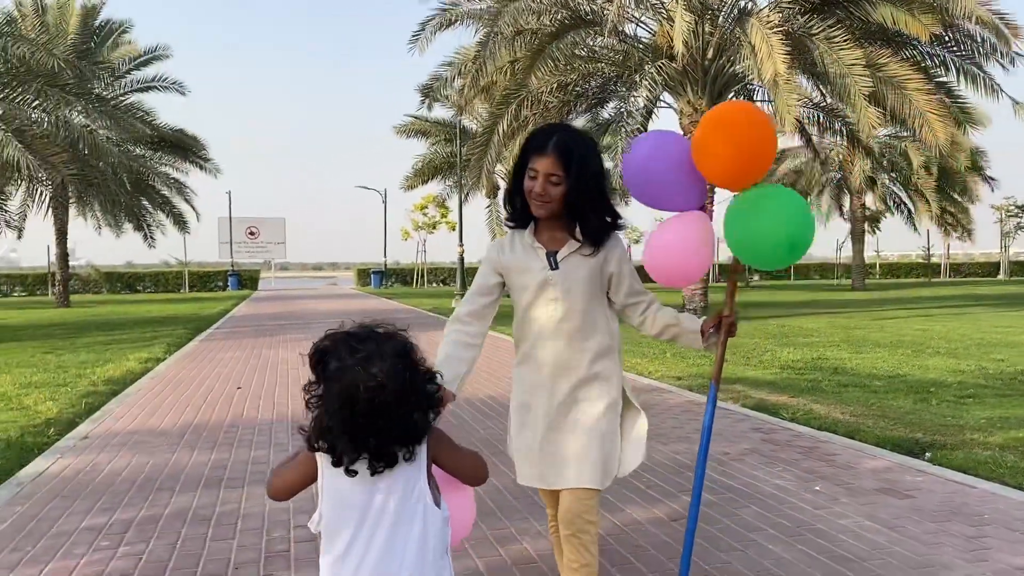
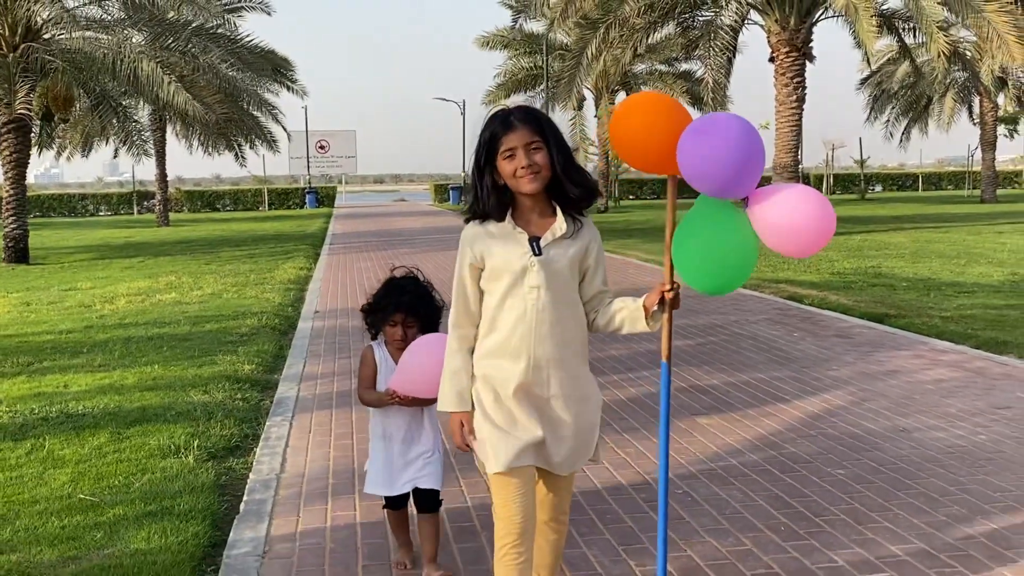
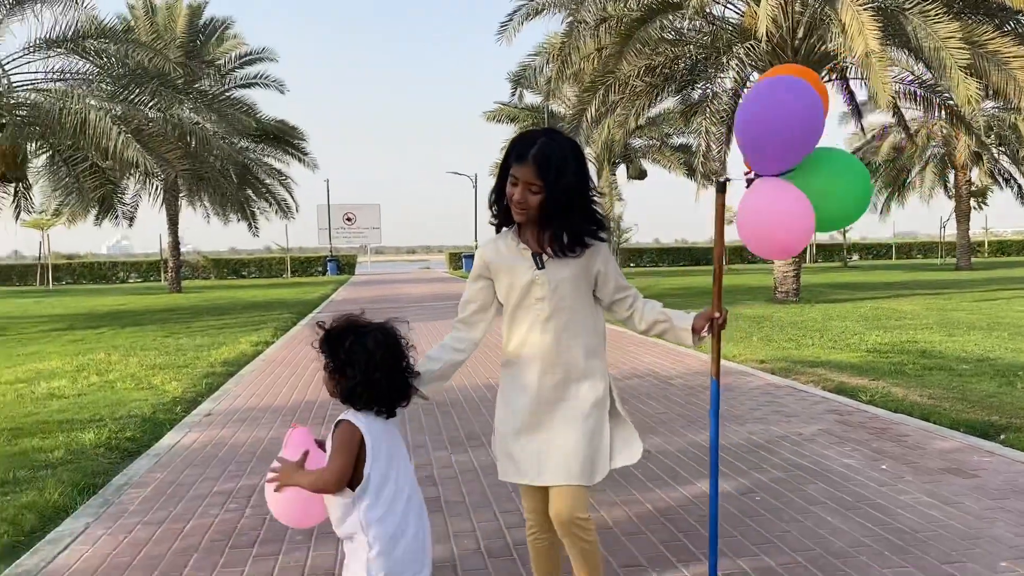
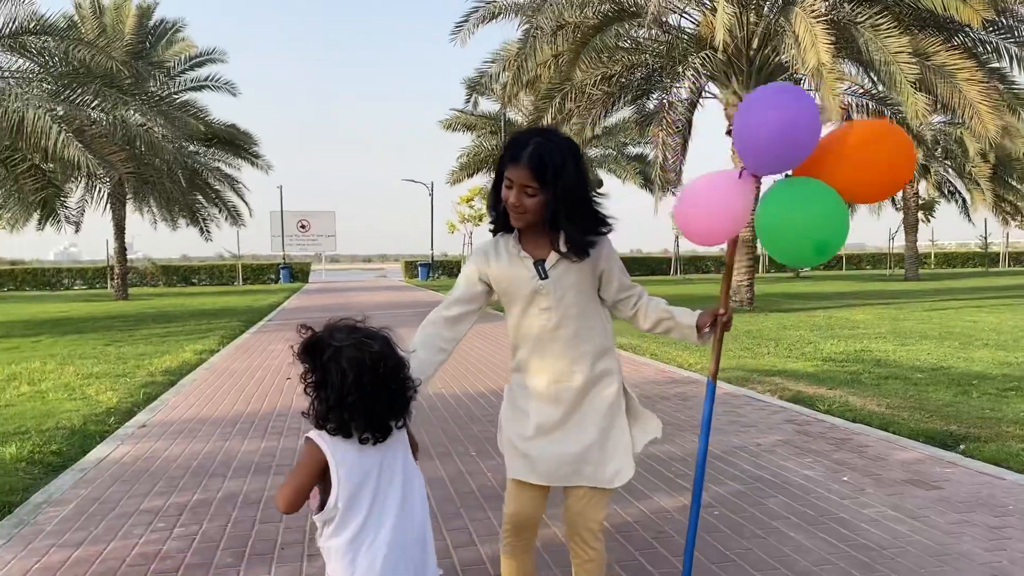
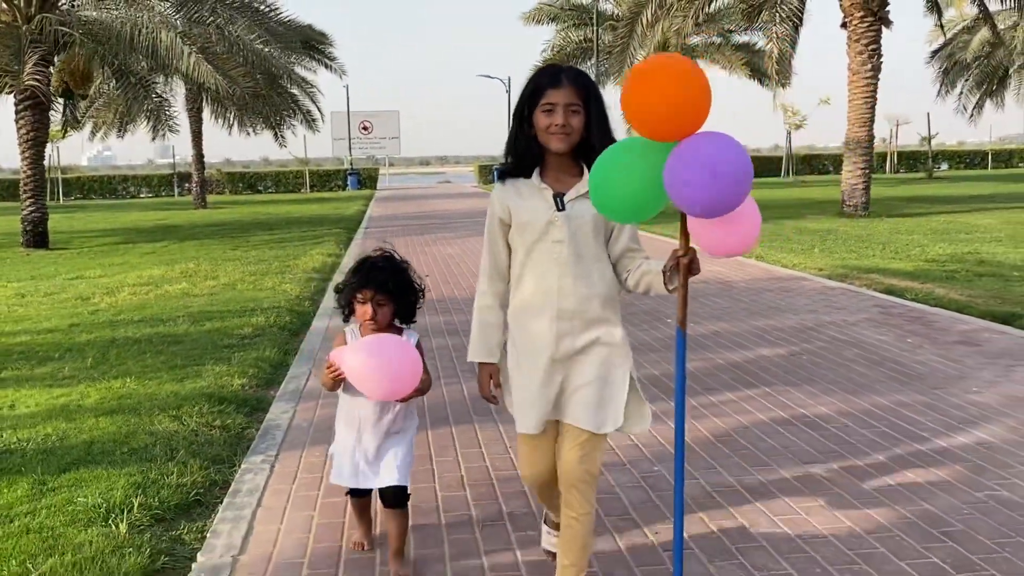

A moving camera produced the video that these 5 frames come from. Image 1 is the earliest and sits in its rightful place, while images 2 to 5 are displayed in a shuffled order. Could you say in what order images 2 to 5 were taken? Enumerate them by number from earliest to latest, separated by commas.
4, 3, 5, 2
